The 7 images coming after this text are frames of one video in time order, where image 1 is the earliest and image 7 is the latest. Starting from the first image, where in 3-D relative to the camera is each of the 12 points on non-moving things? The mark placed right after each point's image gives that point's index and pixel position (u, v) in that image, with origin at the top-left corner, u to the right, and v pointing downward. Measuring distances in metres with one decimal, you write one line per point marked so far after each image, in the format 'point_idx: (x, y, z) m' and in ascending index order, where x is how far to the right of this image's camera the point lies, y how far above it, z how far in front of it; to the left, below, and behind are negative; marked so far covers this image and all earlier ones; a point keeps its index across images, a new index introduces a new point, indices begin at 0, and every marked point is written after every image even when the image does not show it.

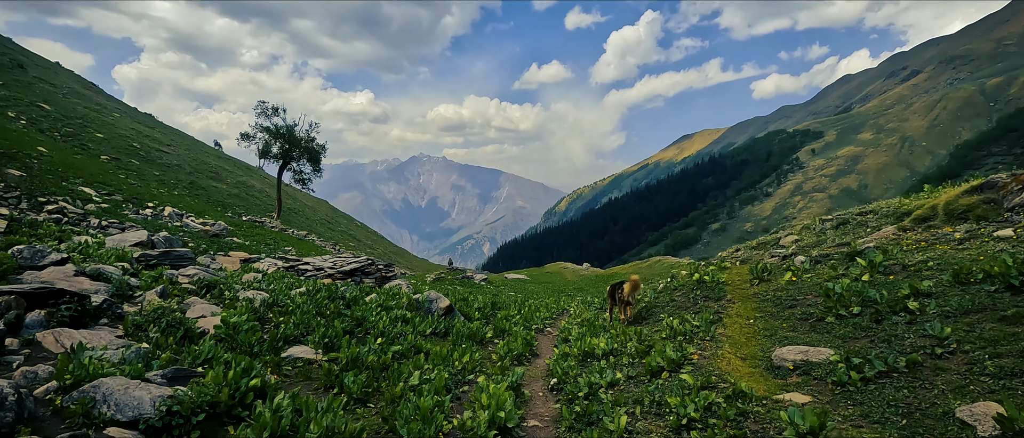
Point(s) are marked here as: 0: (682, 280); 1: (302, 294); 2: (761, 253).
0: (+7.3, -2.6, +17.5) m
1: (-9.0, -3.3, +18.0) m
2: (+11.3, -1.5, +18.7) m
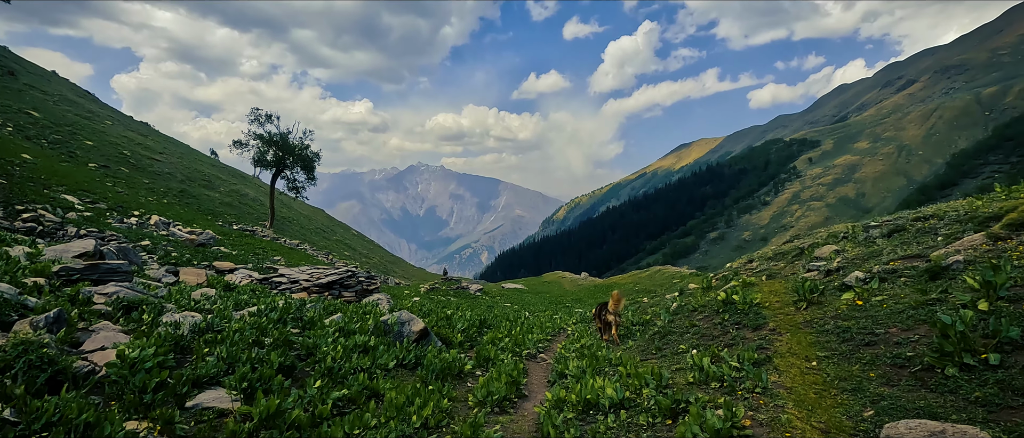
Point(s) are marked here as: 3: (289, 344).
0: (+6.8, -2.8, +14.9) m
1: (-9.6, -3.5, +15.2) m
2: (+10.8, -1.8, +16.2) m
3: (-7.1, -4.0, +13.2) m
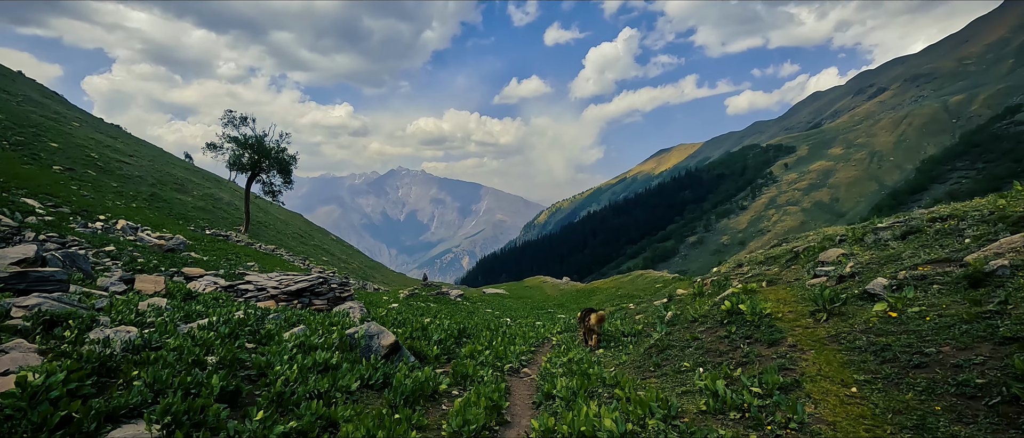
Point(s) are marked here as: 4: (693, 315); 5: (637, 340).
0: (+6.2, -2.9, +13.9) m
1: (-10.2, -3.6, +13.5) m
2: (+10.1, -1.9, +15.3) m
3: (-7.6, -4.0, +11.5) m
4: (+5.2, -2.8, +11.9) m
5: (+4.1, -3.9, +13.4) m
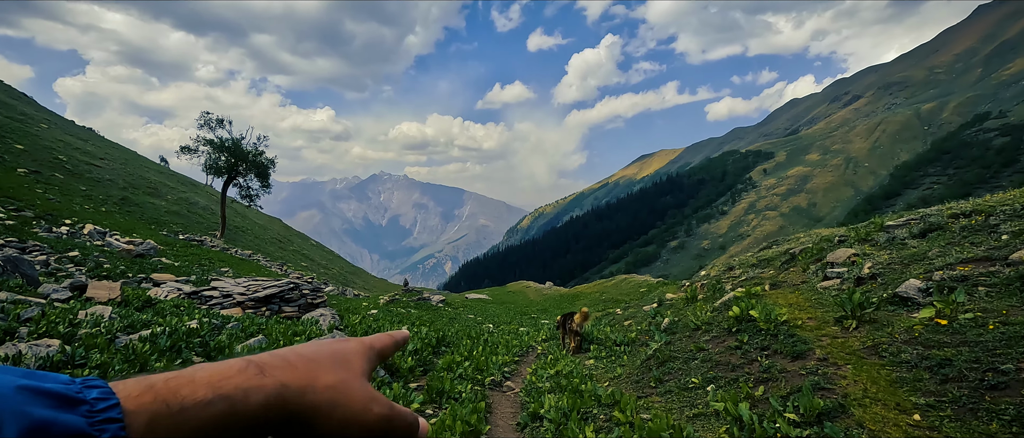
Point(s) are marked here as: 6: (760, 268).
0: (+5.6, -2.8, +12.8) m
1: (-10.7, -3.5, +11.7) m
2: (+9.5, -1.9, +14.3) m
3: (-8.0, -3.9, +9.9) m
4: (+4.8, -2.7, +10.8) m
5: (+3.6, -3.8, +12.3) m
6: (+11.8, -2.3, +19.7) m
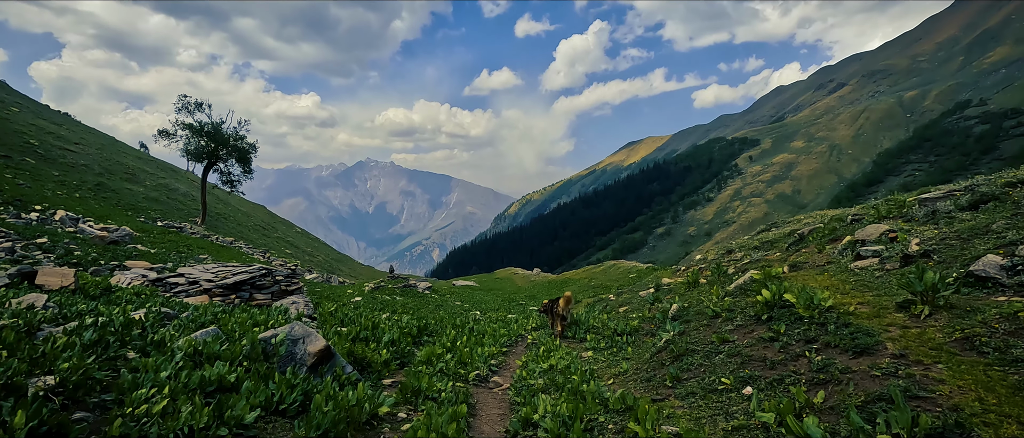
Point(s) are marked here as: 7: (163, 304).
0: (+5.3, -2.1, +11.4) m
1: (-11.0, -2.8, +9.9) m
2: (+9.1, -1.1, +13.1) m
3: (-8.3, -3.3, +8.2) m
4: (+4.5, -2.0, +9.4) m
5: (+3.3, -3.1, +10.9) m
6: (+11.2, -1.4, +18.5) m
7: (-16.9, -4.0, +19.6) m
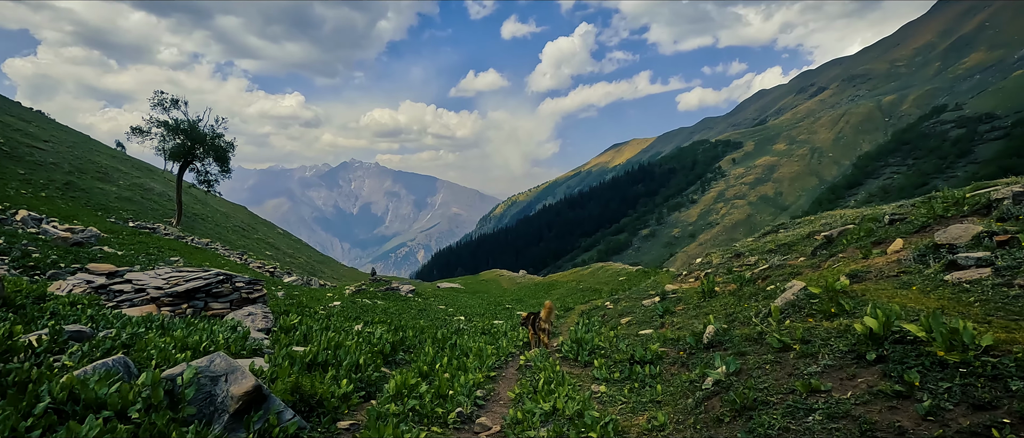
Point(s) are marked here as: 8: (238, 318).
0: (+5.1, -2.1, +9.2) m
1: (-11.1, -2.7, +7.1) m
2: (+8.9, -1.1, +11.0) m
3: (-8.3, -3.2, +5.5) m
4: (+4.4, -2.0, +7.2) m
5: (+3.1, -3.1, +8.6) m
6: (+10.8, -1.4, +16.5) m
7: (-17.4, -4.0, +16.6) m
8: (-12.2, -4.4, +18.6) m
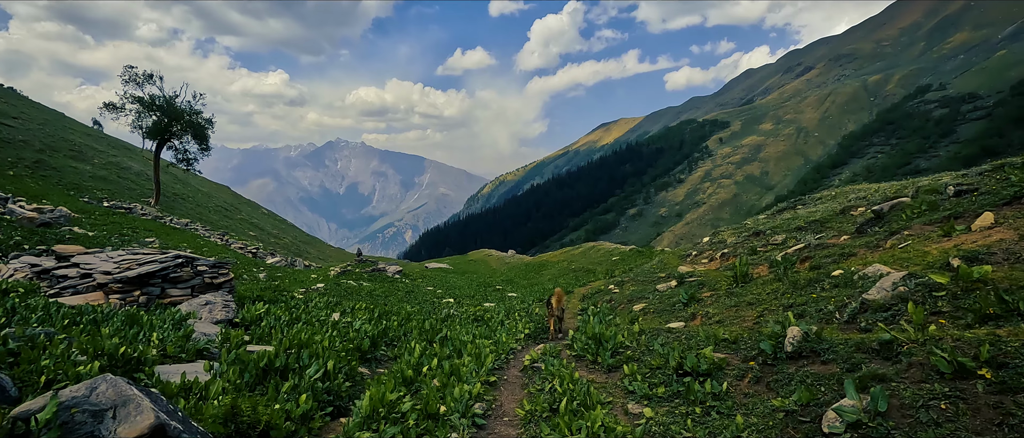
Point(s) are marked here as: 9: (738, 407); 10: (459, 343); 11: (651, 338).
0: (+5.3, -1.5, +7.1) m
1: (-10.8, -2.3, +4.6) m
2: (+9.0, -0.4, +8.9) m
3: (-8.0, -2.8, +3.0) m
4: (+4.6, -1.5, +5.0) m
5: (+3.3, -2.6, +6.5) m
6: (+10.7, -0.4, +14.5) m
7: (-17.4, -3.1, +13.9) m
8: (-12.3, -3.4, +16.0) m
9: (+3.0, -2.6, +6.4) m
10: (-1.7, -3.9, +13.0) m
11: (+3.2, -2.9, +10.2) m
